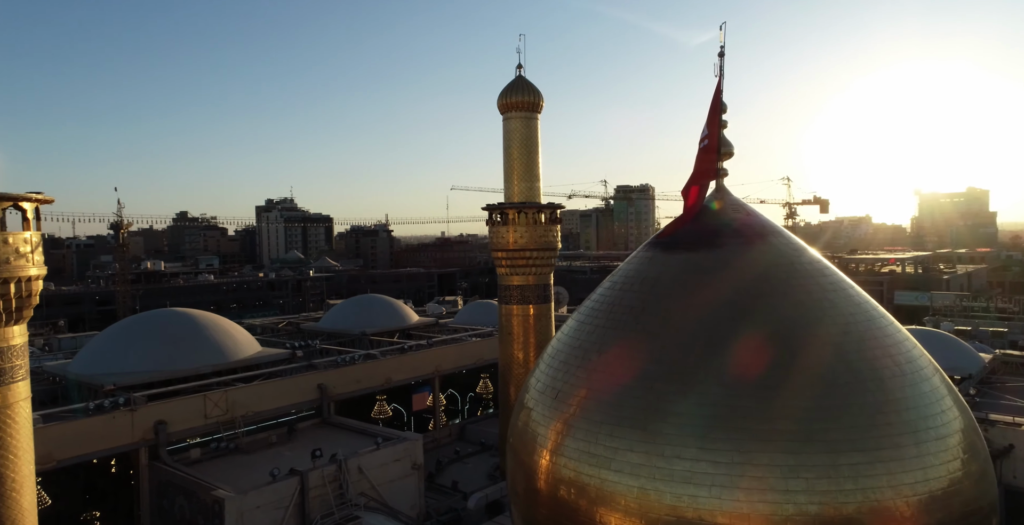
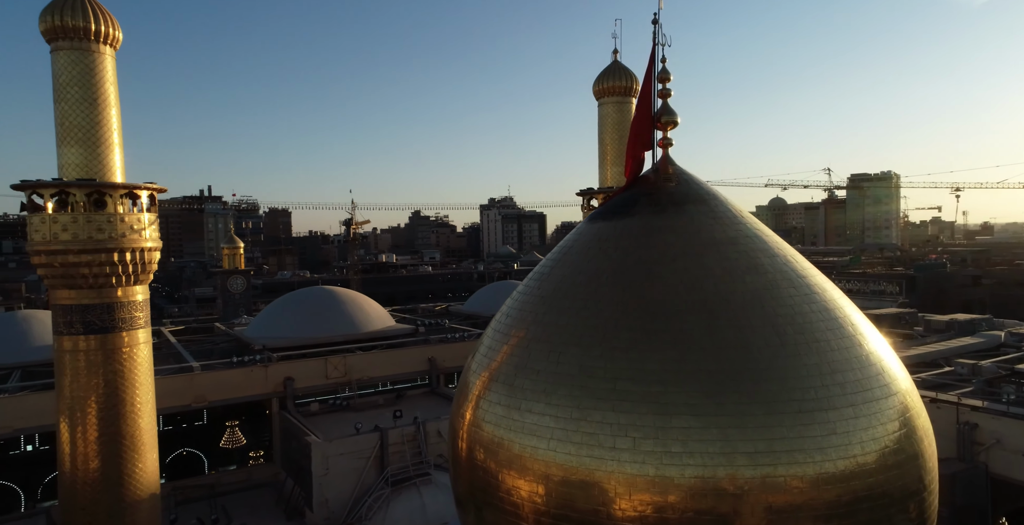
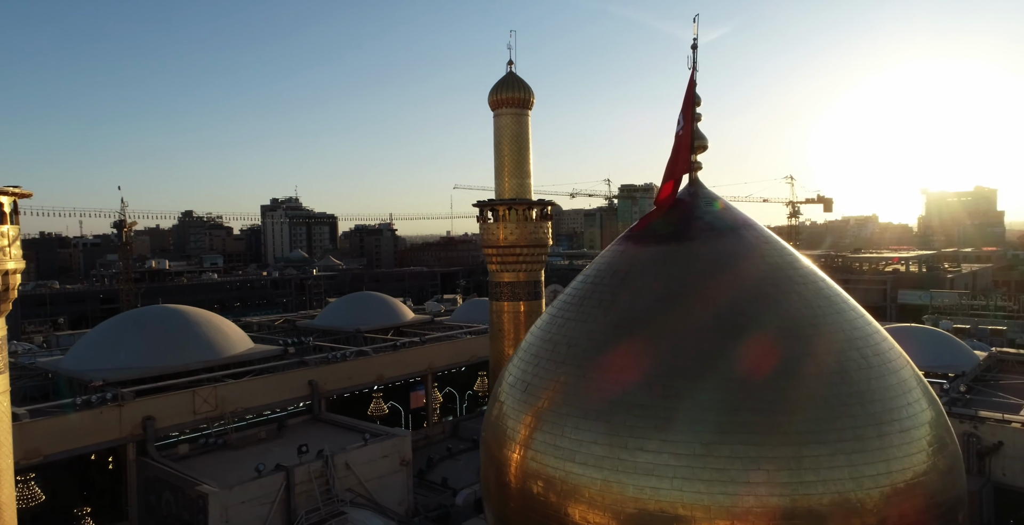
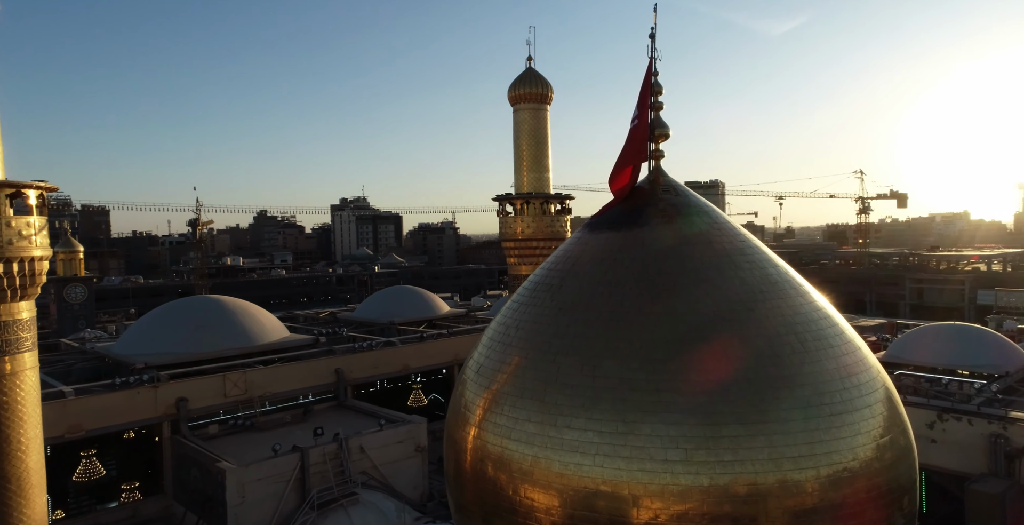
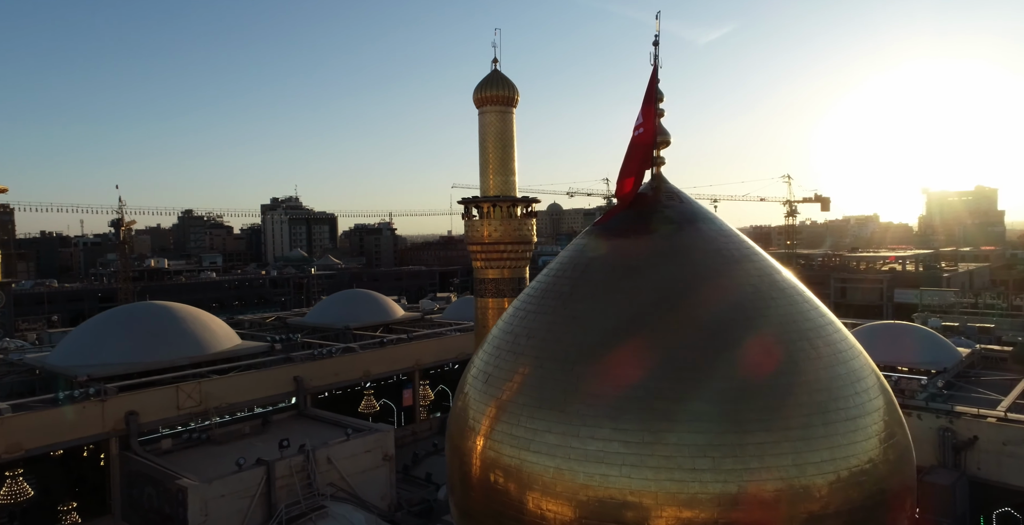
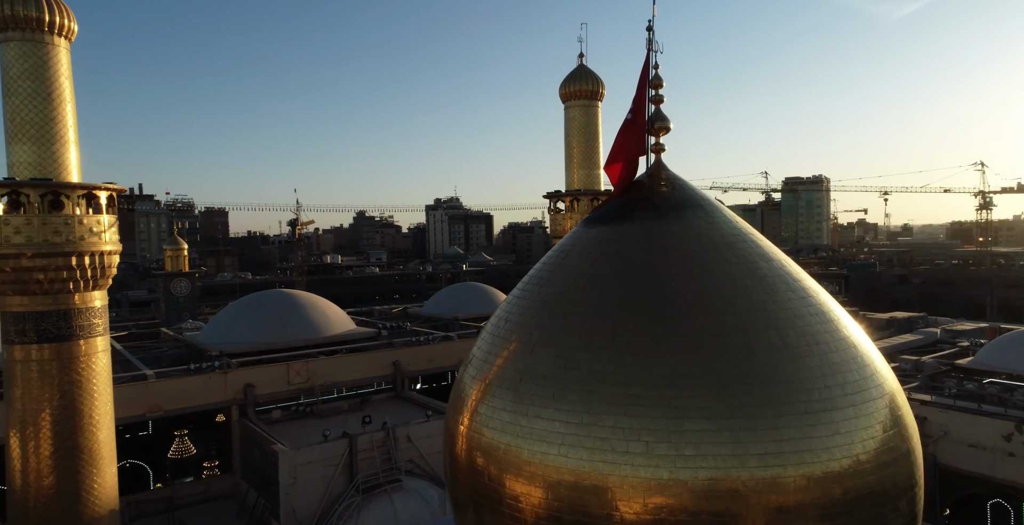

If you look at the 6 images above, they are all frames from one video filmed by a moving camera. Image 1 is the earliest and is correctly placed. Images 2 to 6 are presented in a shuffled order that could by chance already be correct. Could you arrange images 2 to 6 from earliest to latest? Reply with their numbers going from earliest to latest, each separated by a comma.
3, 5, 4, 6, 2
